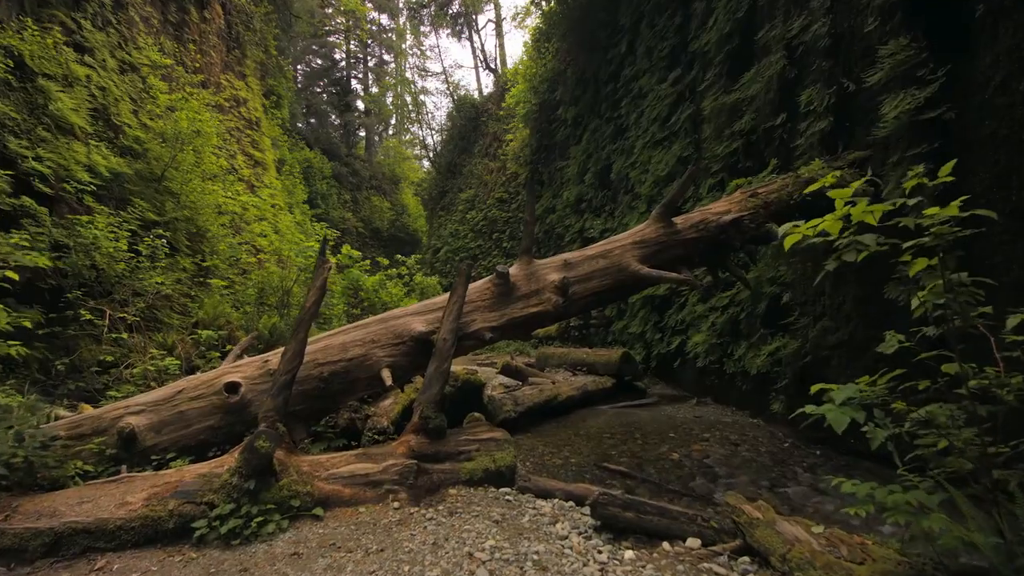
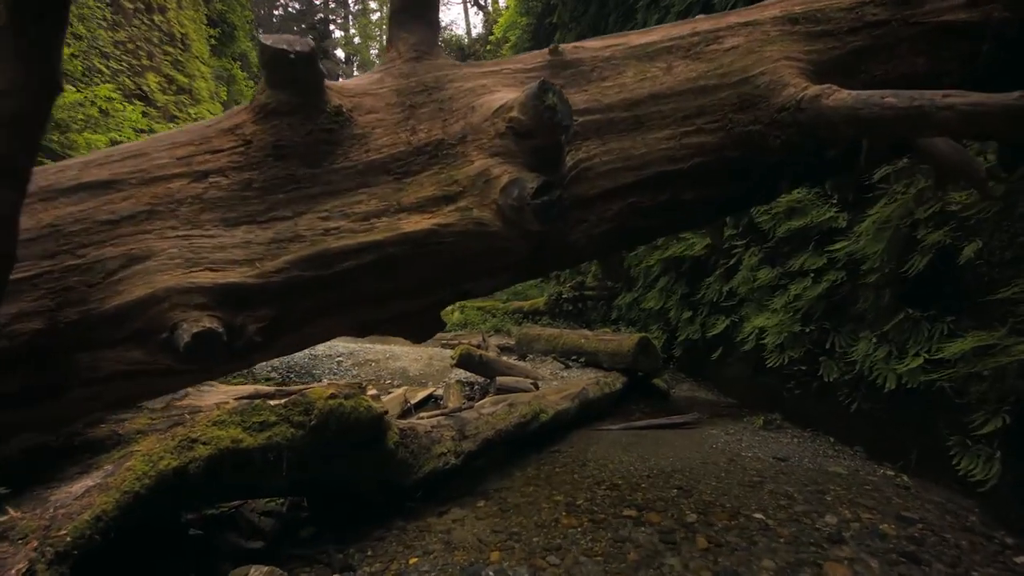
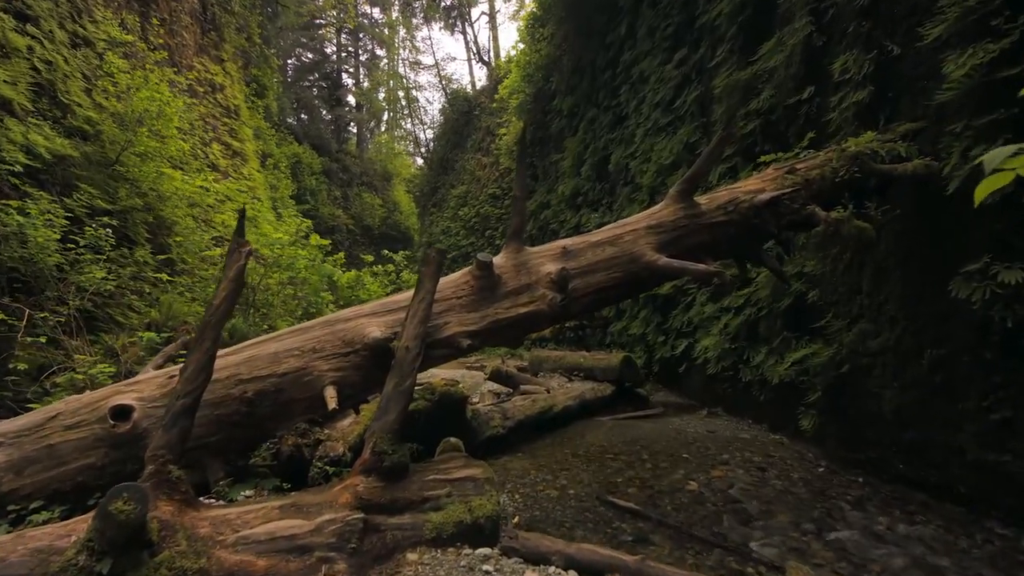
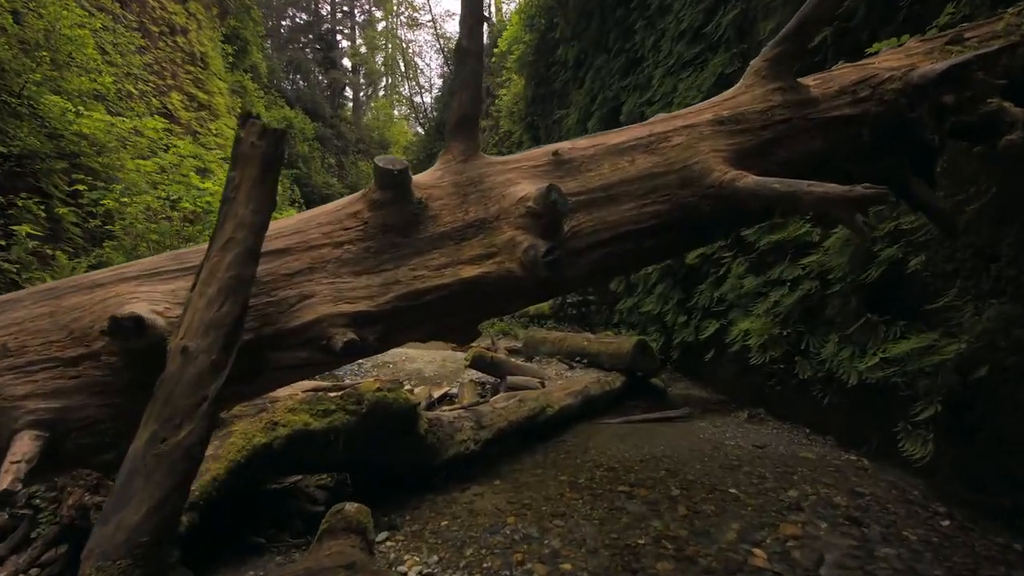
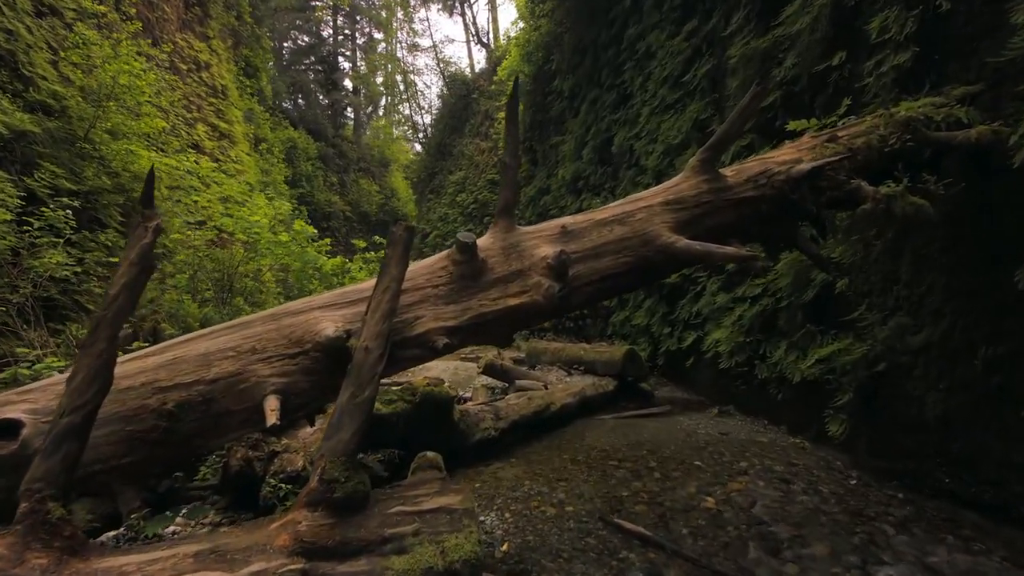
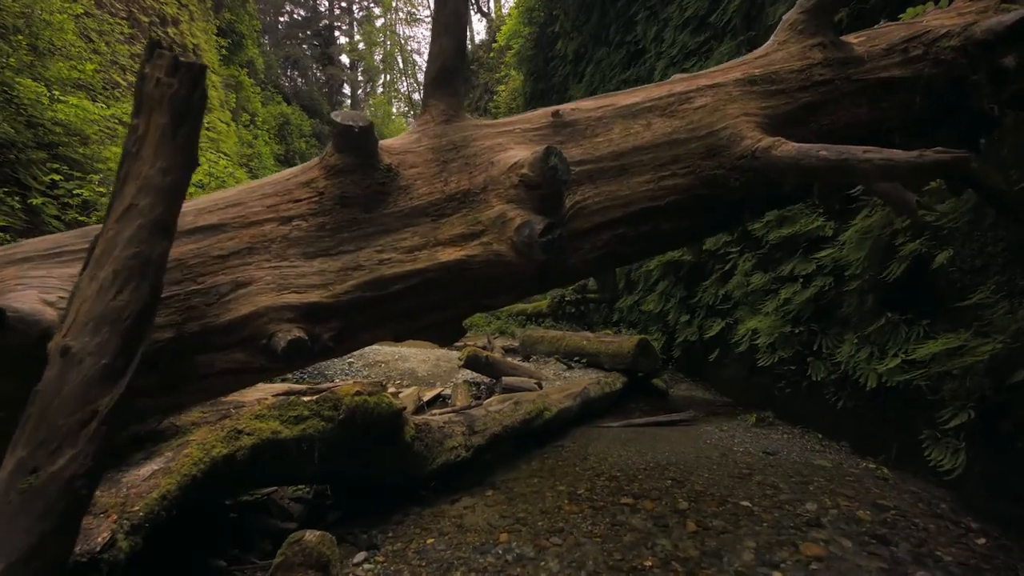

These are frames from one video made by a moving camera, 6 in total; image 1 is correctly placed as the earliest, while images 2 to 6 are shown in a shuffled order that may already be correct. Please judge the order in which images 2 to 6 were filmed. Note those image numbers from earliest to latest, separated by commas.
3, 5, 4, 6, 2
